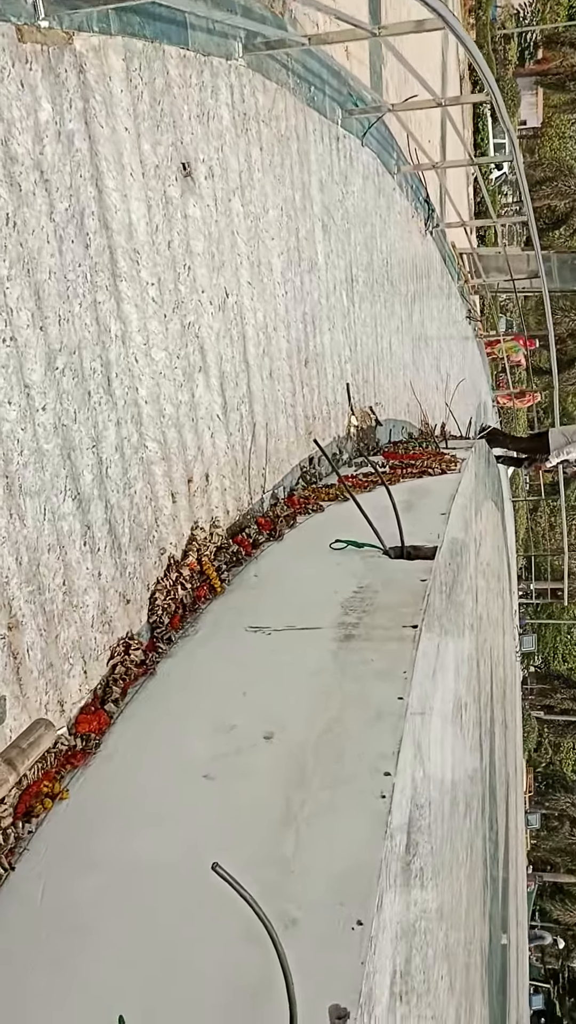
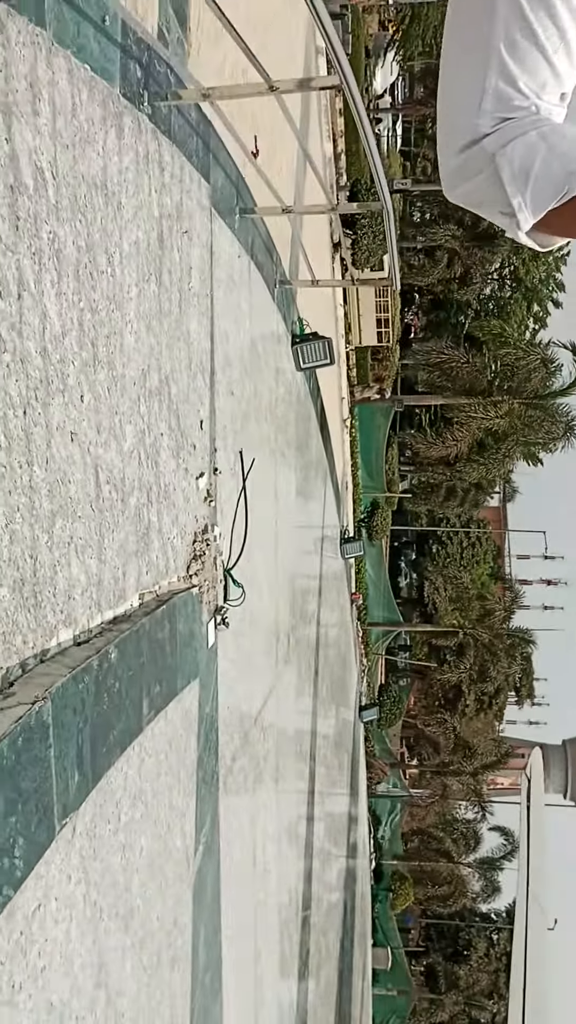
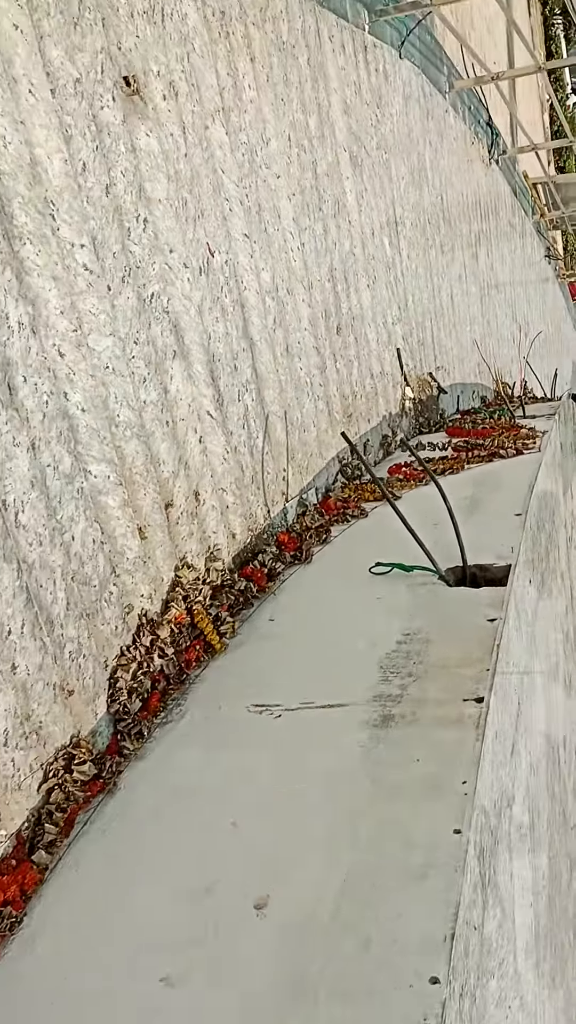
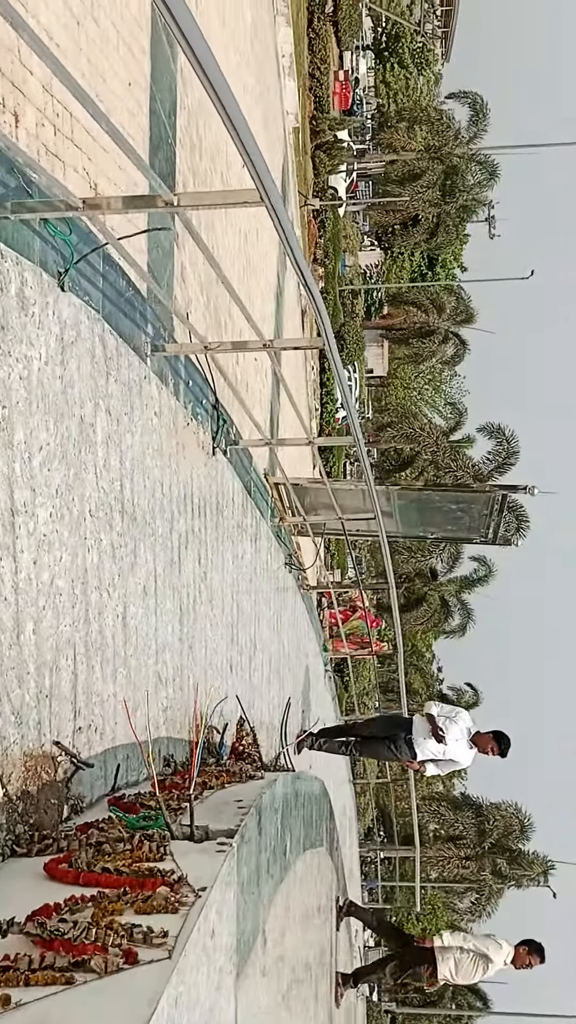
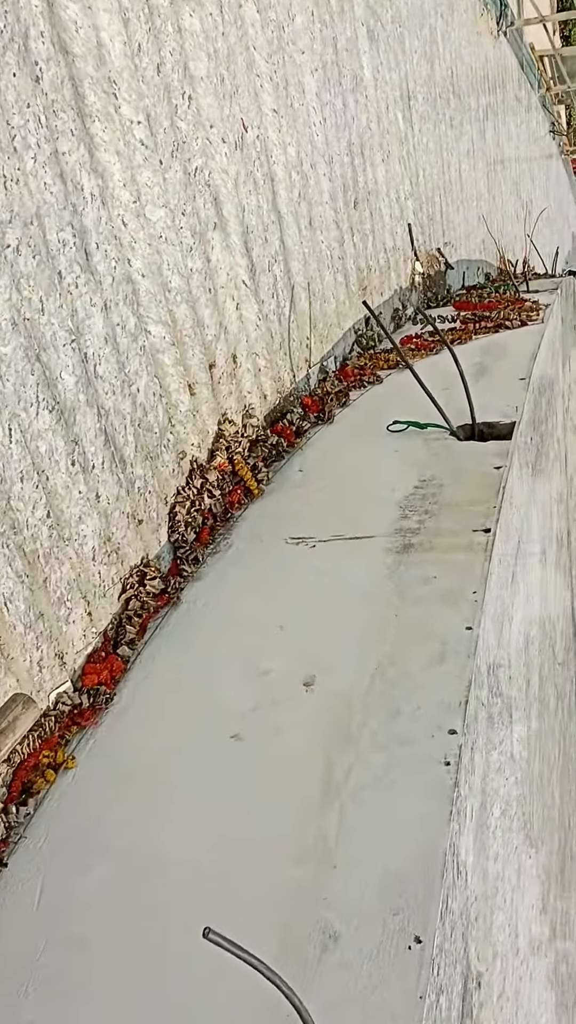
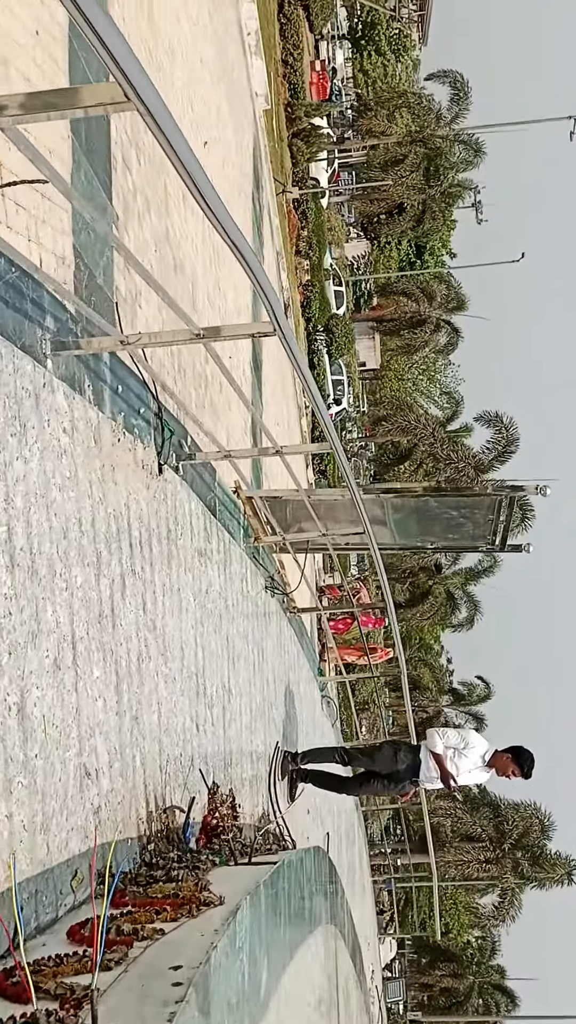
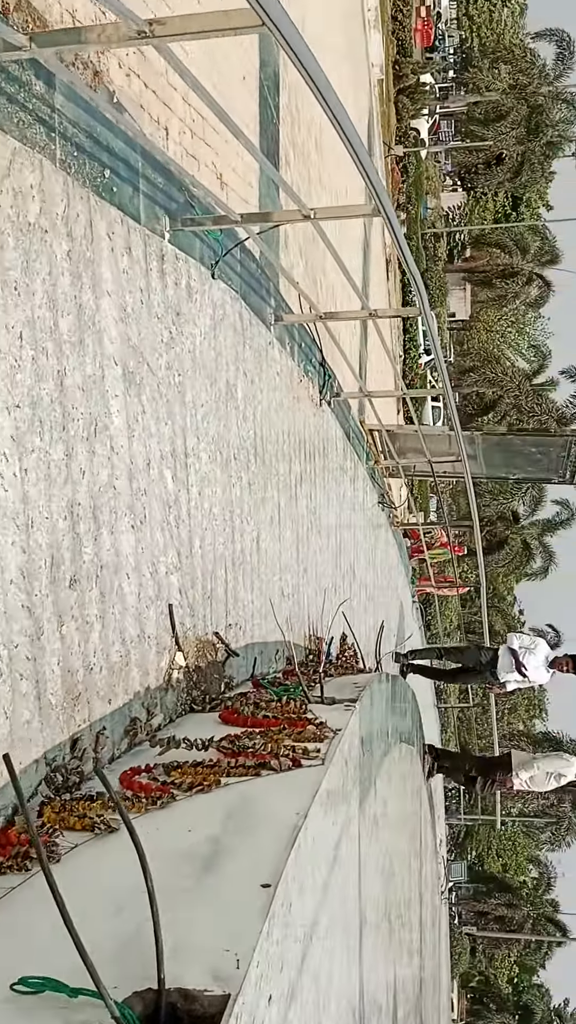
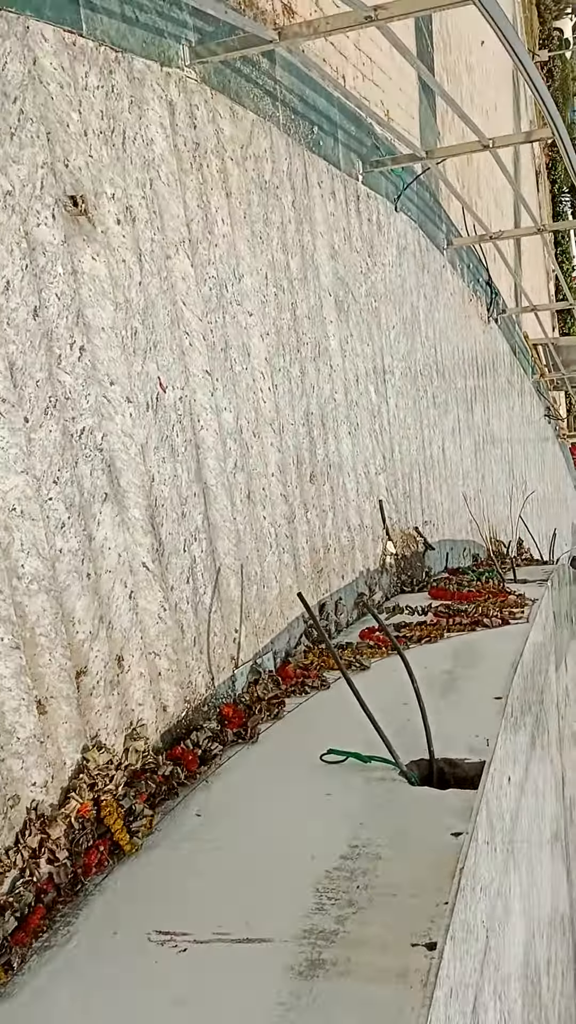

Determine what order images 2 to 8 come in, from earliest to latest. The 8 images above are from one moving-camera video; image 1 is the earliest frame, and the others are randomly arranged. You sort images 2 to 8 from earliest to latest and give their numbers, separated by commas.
5, 3, 8, 7, 4, 6, 2
